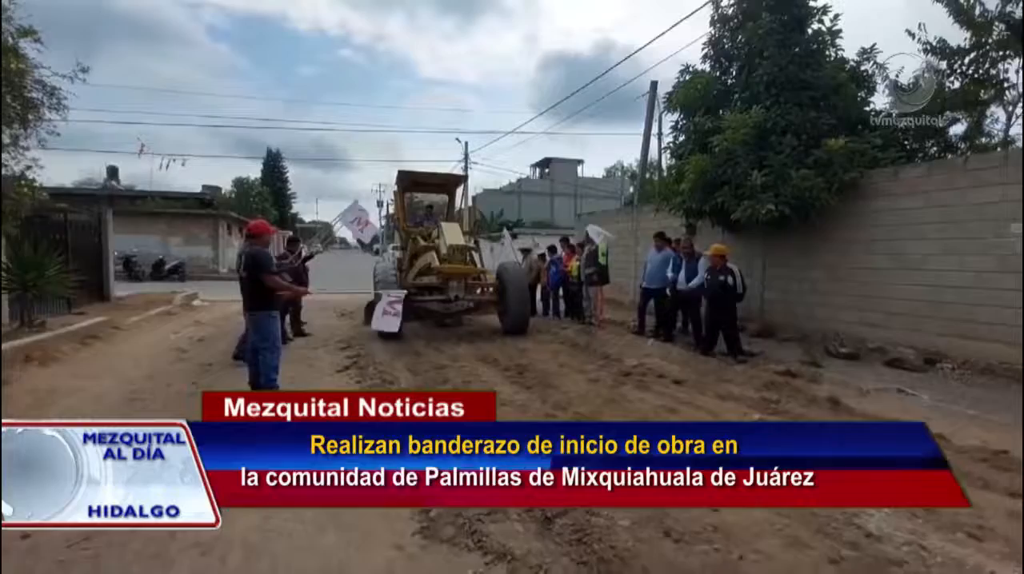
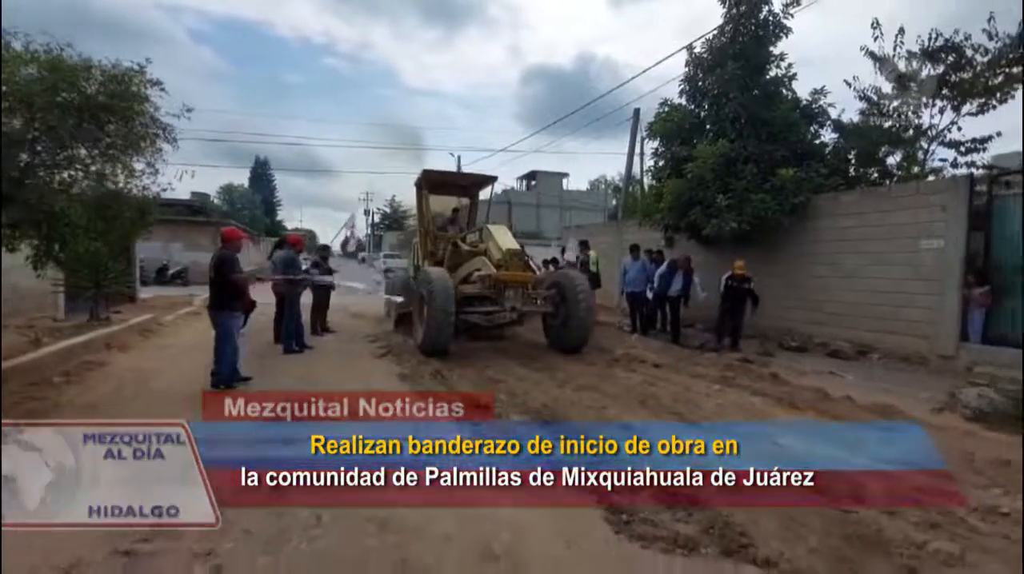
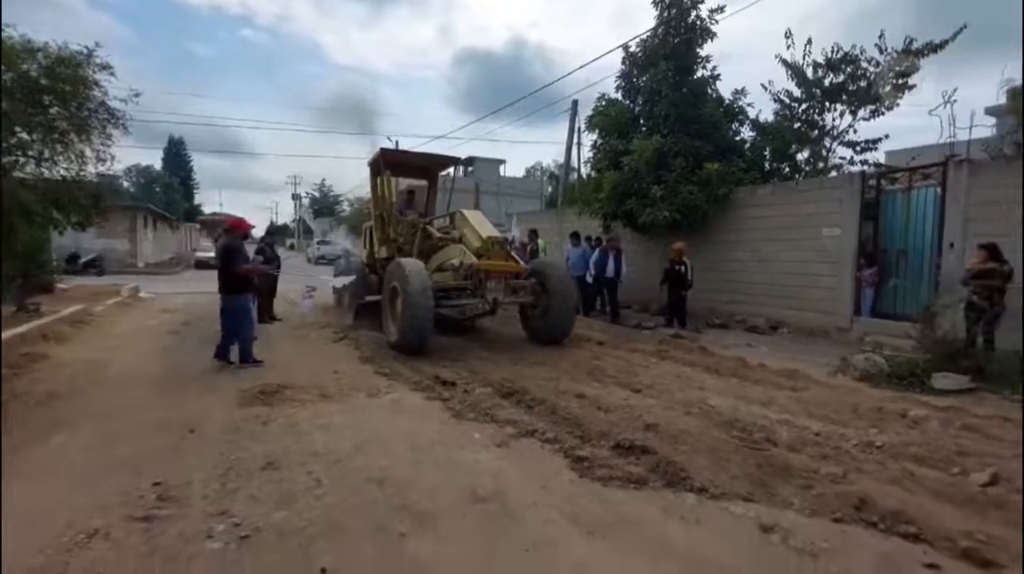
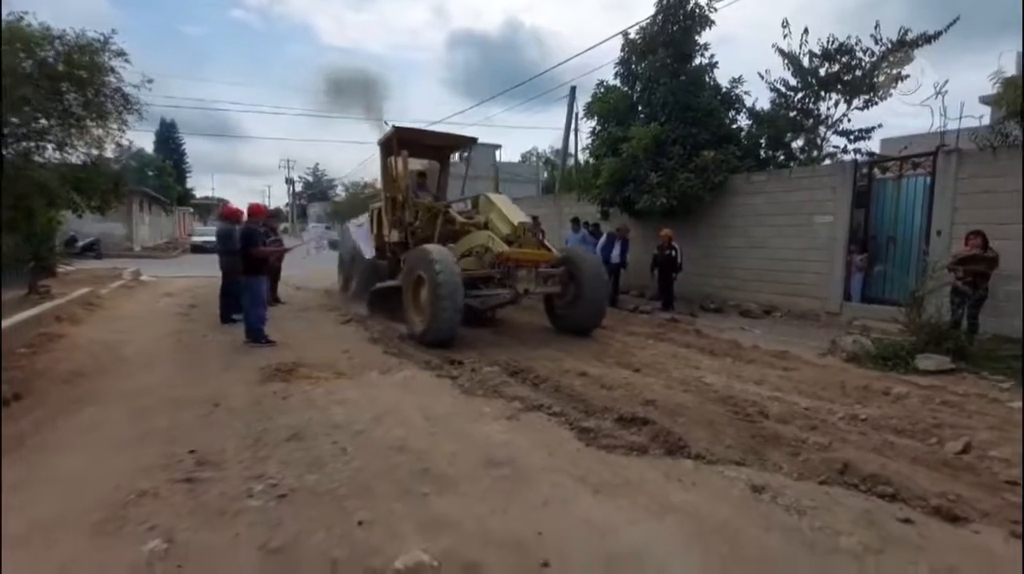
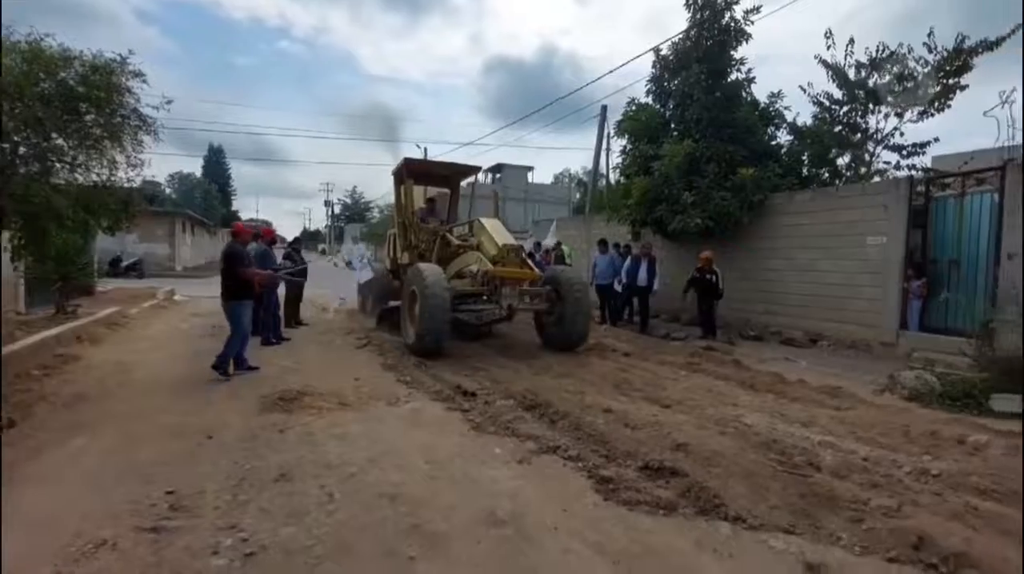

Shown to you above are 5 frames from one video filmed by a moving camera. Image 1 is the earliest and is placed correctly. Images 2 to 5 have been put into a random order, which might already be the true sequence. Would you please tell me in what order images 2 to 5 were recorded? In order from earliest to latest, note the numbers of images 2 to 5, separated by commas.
2, 5, 3, 4
